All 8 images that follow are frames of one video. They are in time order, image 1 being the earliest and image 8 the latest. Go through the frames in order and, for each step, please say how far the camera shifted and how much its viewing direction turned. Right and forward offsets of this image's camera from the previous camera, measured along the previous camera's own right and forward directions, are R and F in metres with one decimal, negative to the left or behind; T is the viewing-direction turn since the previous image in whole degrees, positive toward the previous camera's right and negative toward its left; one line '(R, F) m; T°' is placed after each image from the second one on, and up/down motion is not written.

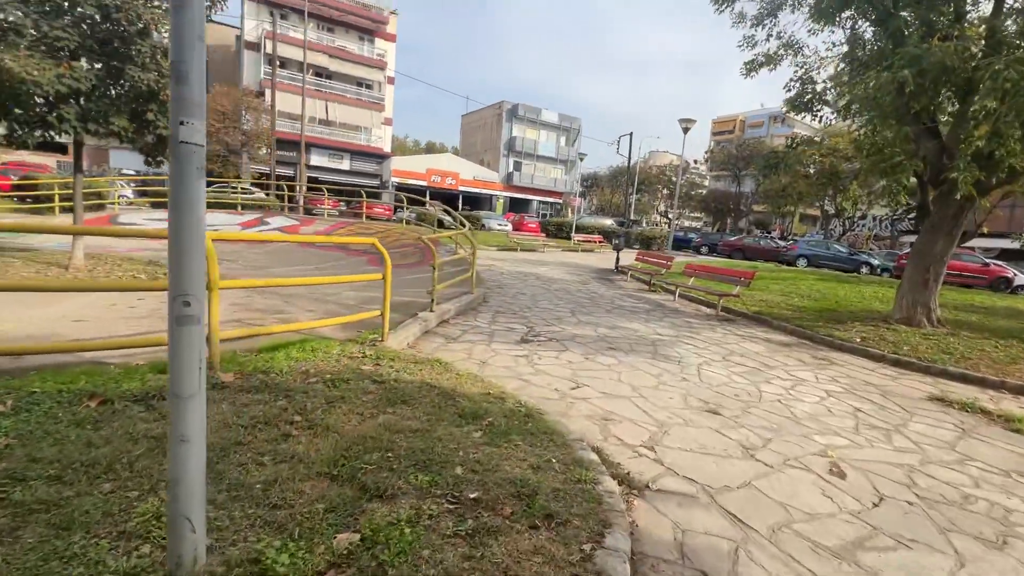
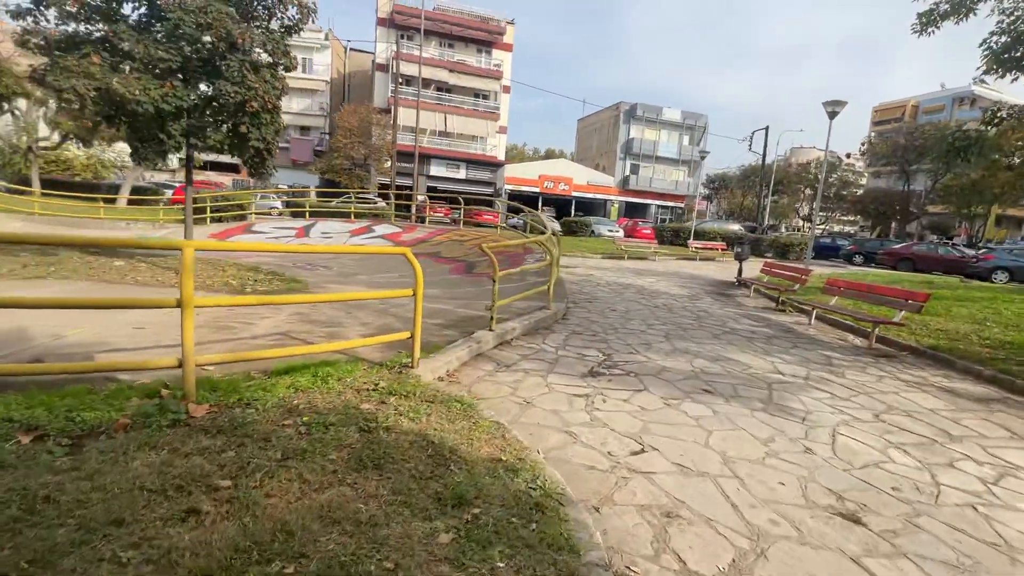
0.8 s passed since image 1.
(+0.6, +1.2) m; -14°
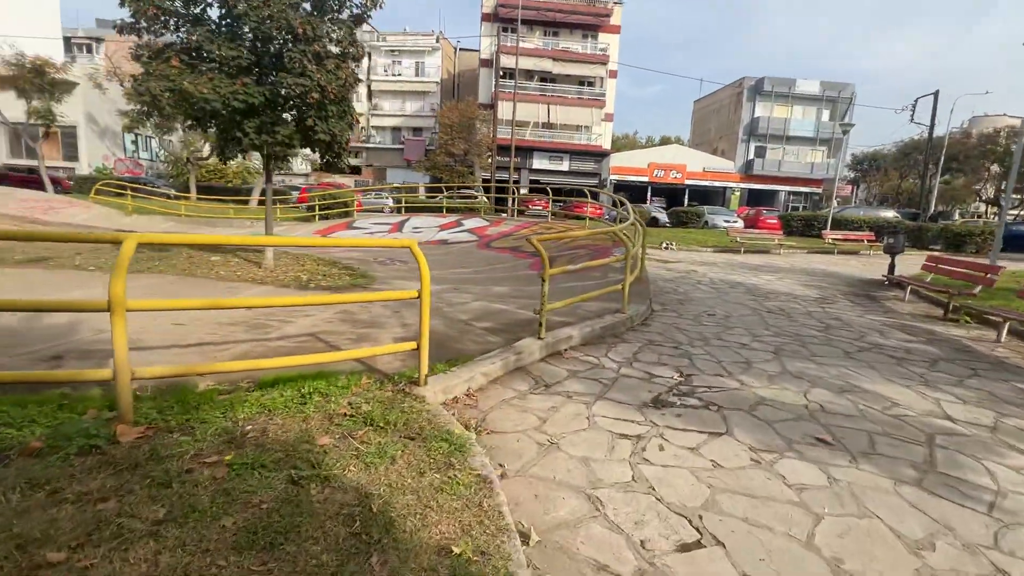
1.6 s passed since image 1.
(+0.6, +1.1) m; -13°
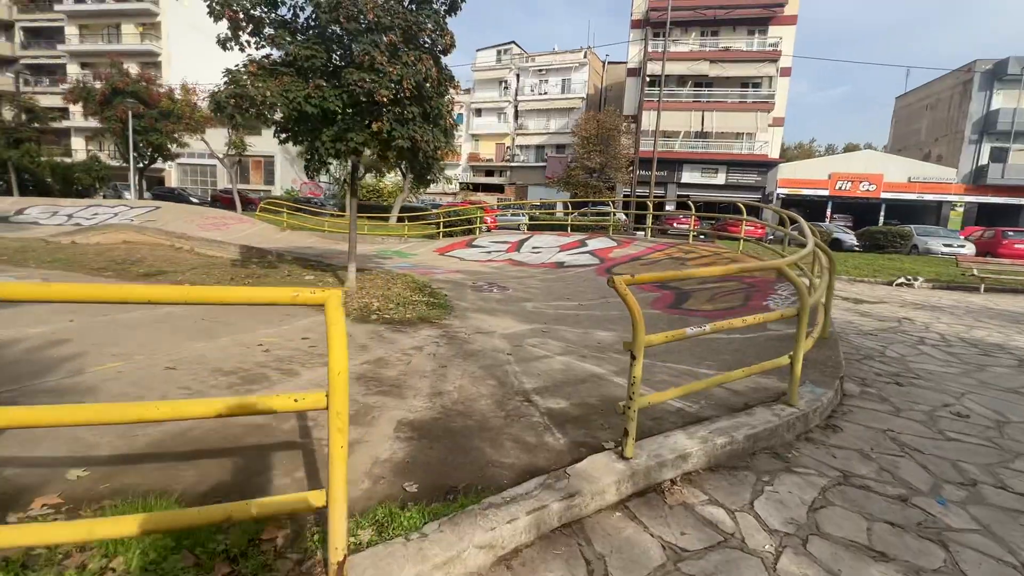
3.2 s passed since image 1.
(+0.5, +2.2) m; -17°
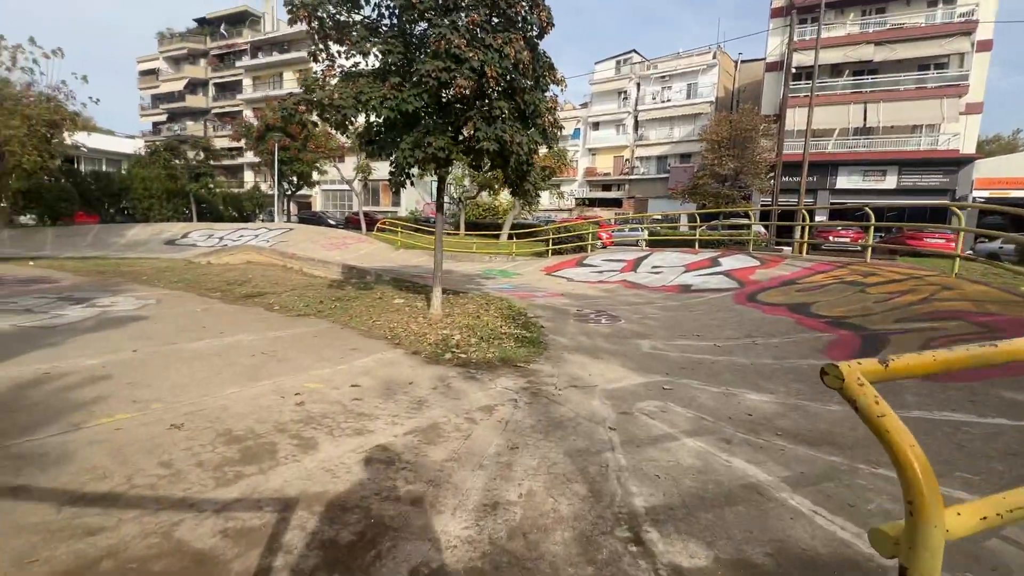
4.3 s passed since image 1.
(+0.1, +1.6) m; -14°
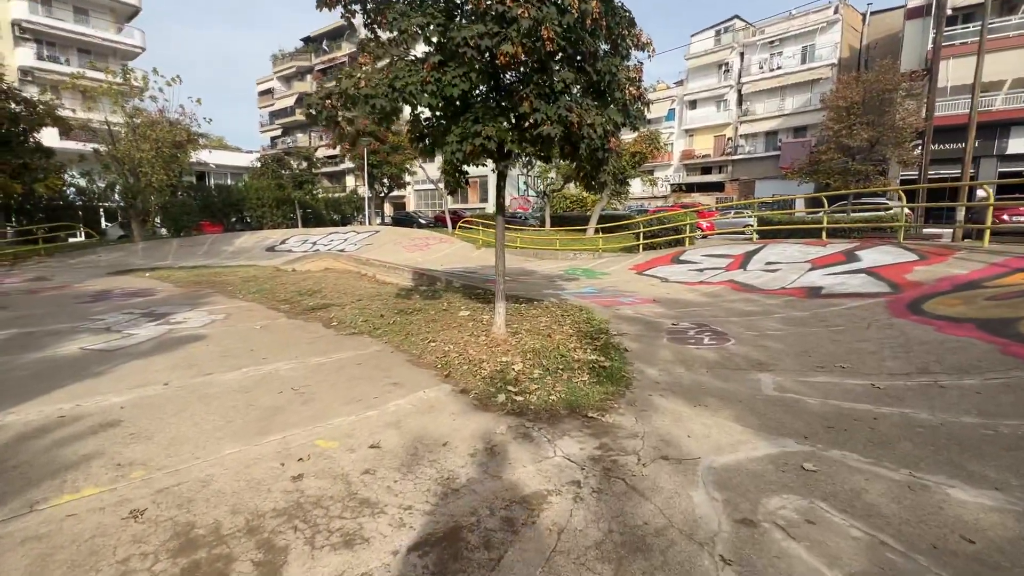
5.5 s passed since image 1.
(+0.2, +1.3) m; -11°
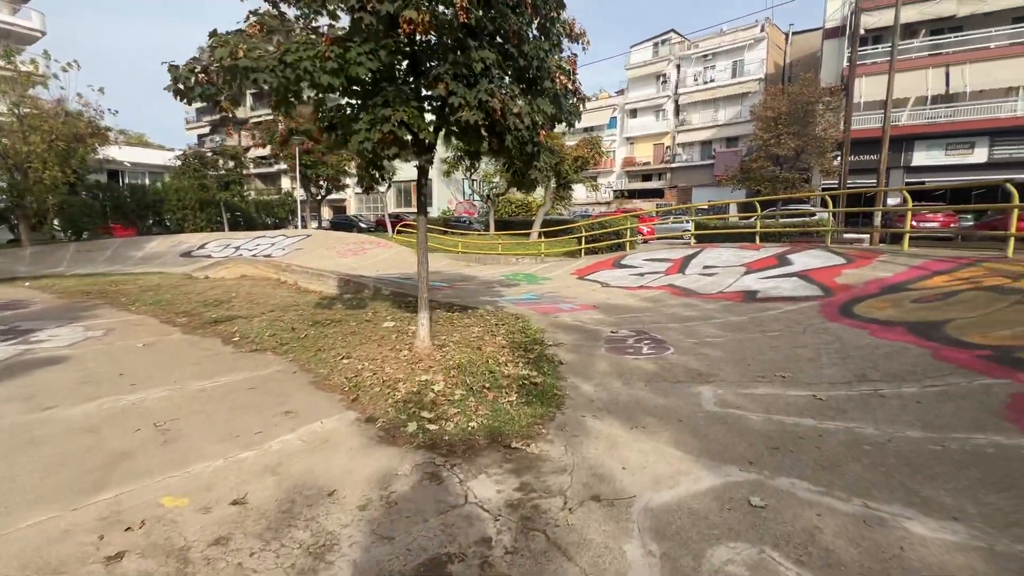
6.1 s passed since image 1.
(+0.3, +0.6) m; +6°
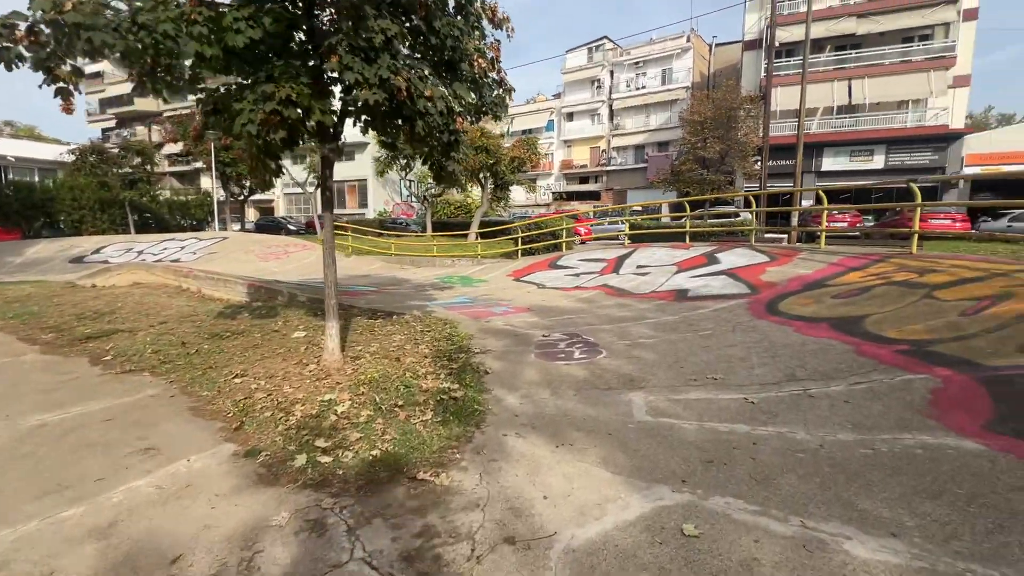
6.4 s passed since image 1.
(+0.3, +0.5) m; +7°
